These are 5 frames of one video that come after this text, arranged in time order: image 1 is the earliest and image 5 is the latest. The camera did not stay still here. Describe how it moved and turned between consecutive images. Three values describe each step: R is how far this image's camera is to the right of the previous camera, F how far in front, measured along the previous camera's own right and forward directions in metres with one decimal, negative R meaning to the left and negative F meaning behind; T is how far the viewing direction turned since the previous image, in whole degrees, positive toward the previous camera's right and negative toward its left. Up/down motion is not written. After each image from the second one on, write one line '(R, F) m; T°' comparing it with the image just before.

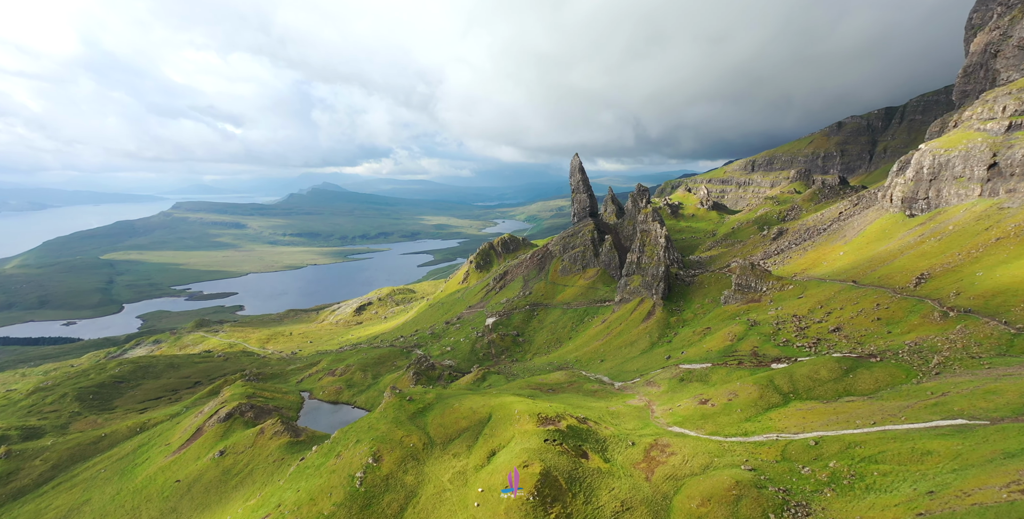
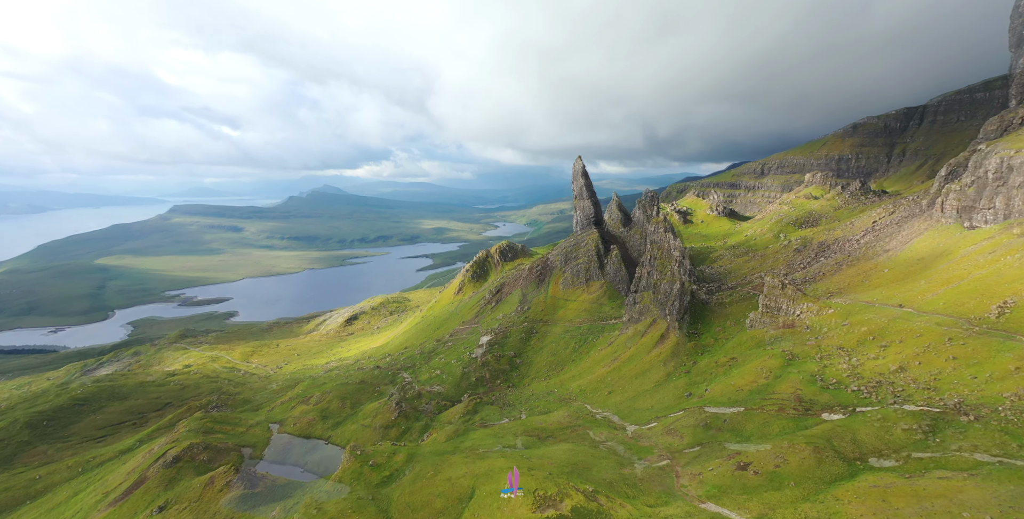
(+1.4, +16.6) m; 0°
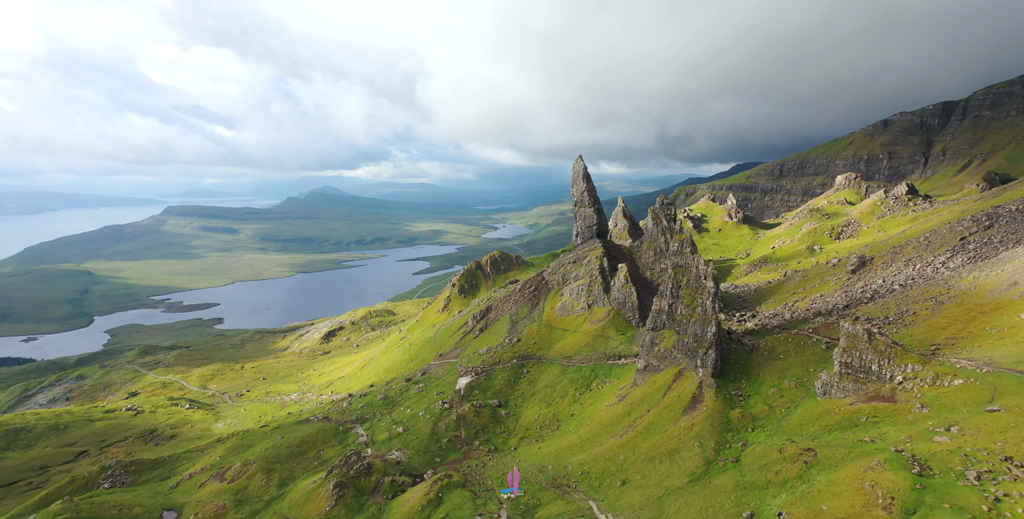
(+4.6, +33.4) m; 0°
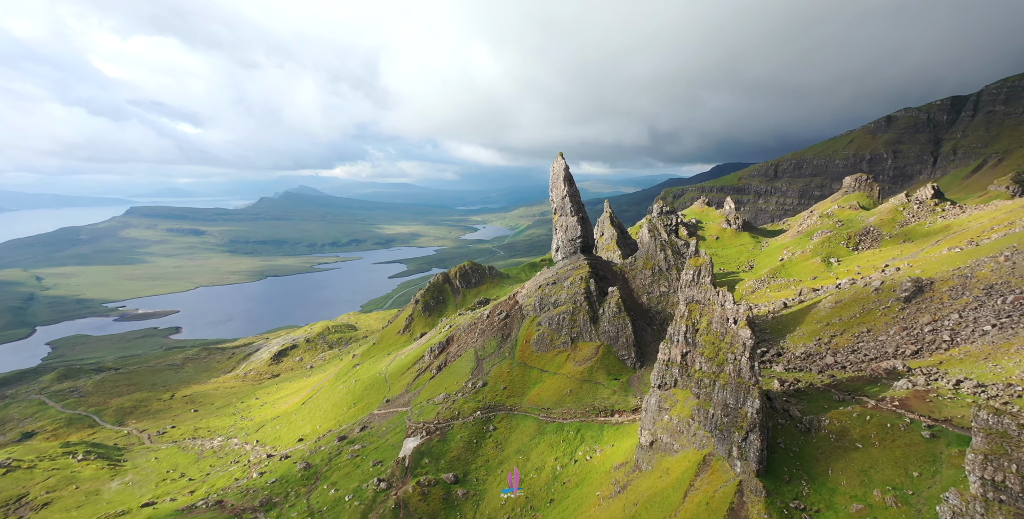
(+4.7, +32.0) m; +2°
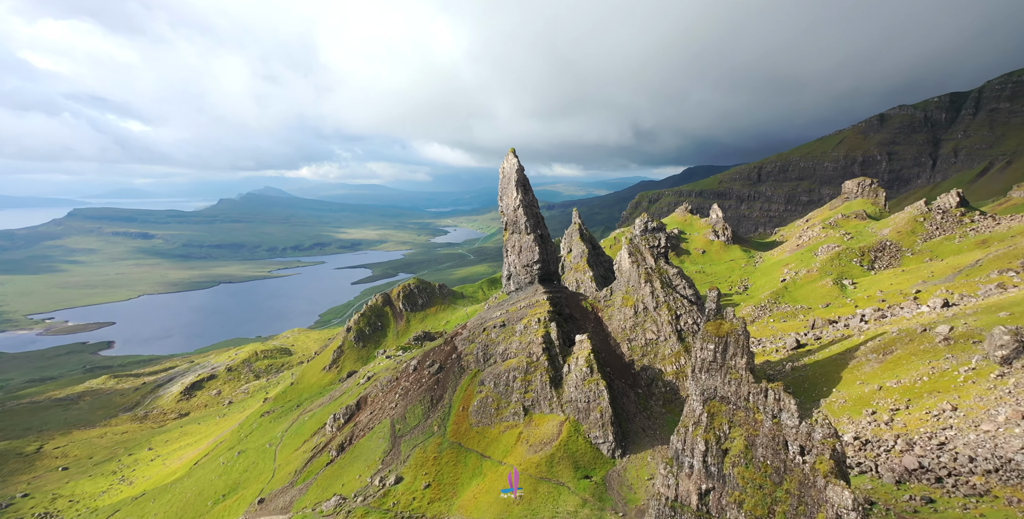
(+8.6, +36.6) m; +3°
